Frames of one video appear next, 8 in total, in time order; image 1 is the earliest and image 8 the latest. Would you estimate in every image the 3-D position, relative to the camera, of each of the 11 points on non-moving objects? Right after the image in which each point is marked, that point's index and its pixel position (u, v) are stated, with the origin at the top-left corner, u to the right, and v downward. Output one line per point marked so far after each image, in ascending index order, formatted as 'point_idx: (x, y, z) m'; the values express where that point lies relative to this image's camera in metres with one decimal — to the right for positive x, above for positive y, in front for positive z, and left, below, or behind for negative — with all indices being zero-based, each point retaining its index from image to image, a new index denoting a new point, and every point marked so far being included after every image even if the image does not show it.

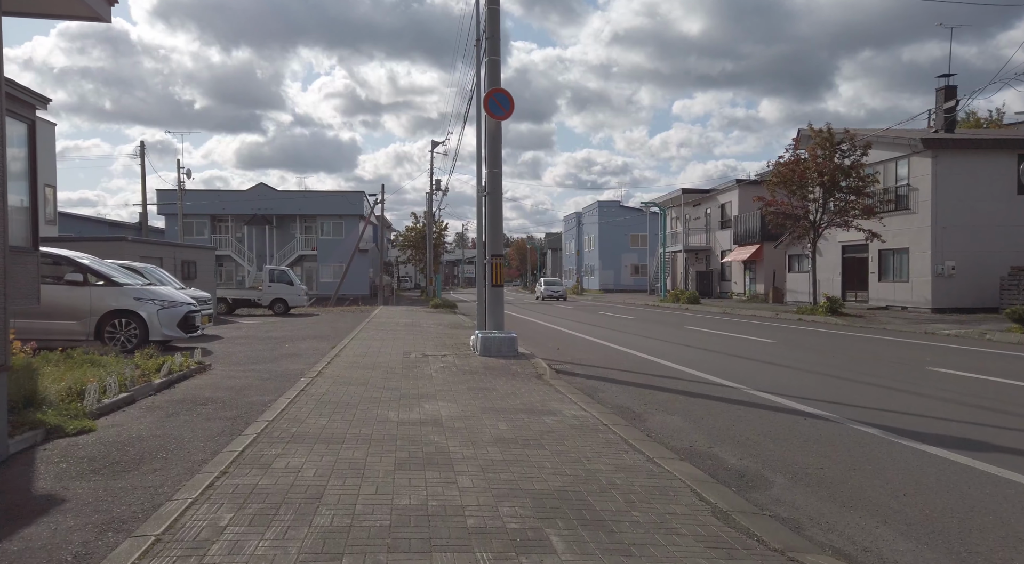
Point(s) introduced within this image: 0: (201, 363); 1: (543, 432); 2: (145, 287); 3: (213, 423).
0: (-4.6, -1.2, +11.0) m
1: (+0.3, -1.5, +7.3) m
2: (-7.0, -0.1, +14.0) m
3: (-2.9, -1.4, +7.0) m
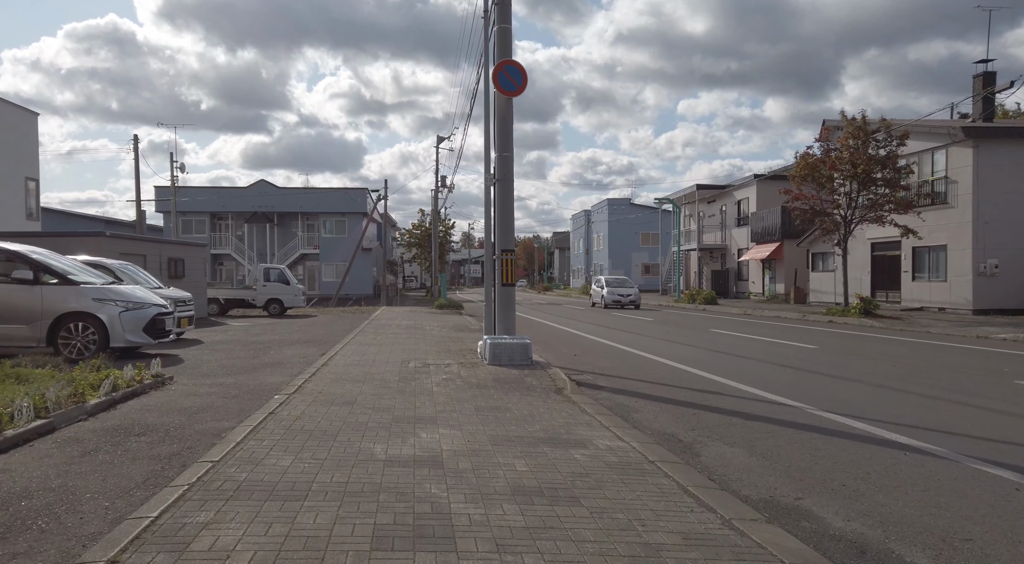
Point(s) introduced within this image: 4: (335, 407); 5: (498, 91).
0: (-4.4, -1.2, +9.3) m
1: (+0.5, -1.5, +5.6) m
2: (-6.8, -0.1, +12.3) m
3: (-2.7, -1.3, +5.3) m
4: (-1.9, -1.4, +8.0) m
5: (-0.2, +3.4, +12.9) m
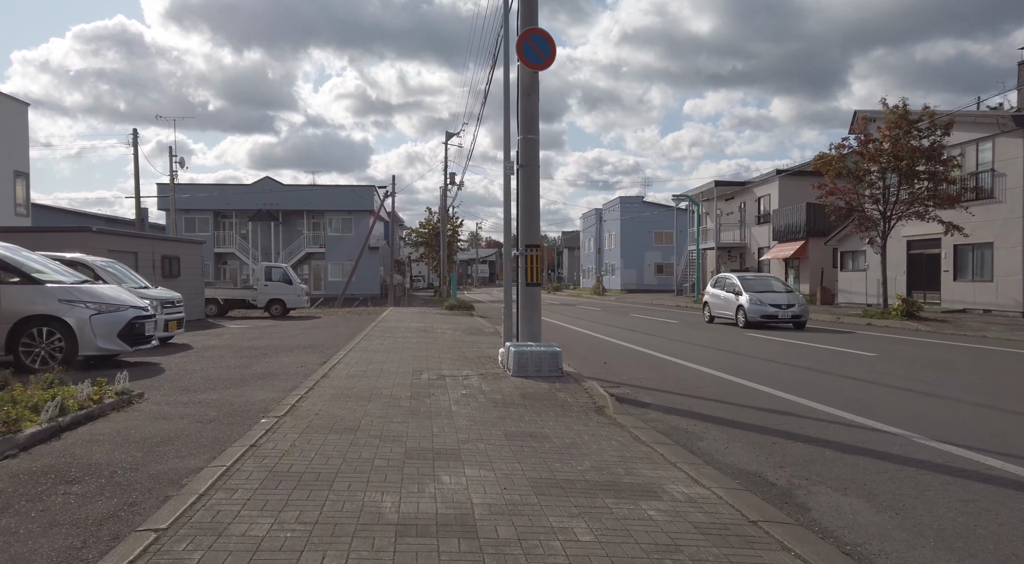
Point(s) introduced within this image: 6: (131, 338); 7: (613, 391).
0: (-4.1, -1.2, +7.8) m
1: (+0.8, -1.5, +4.0) m
2: (-6.4, -0.1, +10.8) m
3: (-2.4, -1.3, +3.8) m
4: (-1.6, -1.3, +6.4) m
5: (+0.2, +3.4, +11.4) m
6: (-5.7, -0.8, +11.0) m
7: (+1.4, -1.5, +9.8) m
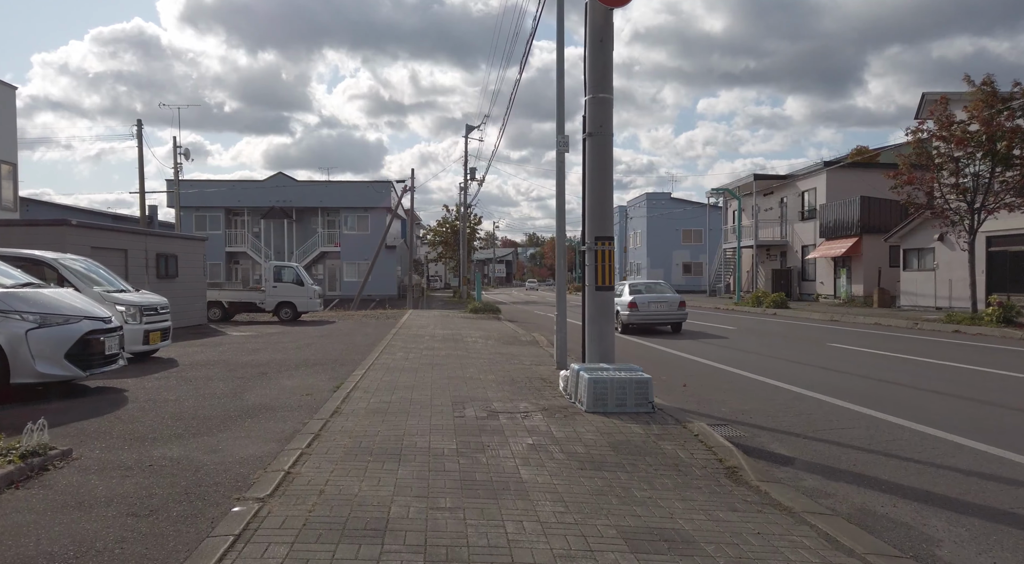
0: (-3.3, -1.2, +5.2) m
1: (+1.5, -1.5, +1.4) m
2: (-5.6, -0.1, +8.3) m
3: (-1.7, -1.4, +1.2) m
4: (-0.9, -1.4, +3.8) m
5: (+0.9, +3.3, +8.7) m
6: (-4.9, -0.9, +8.5) m
7: (+2.1, -1.5, +7.2) m
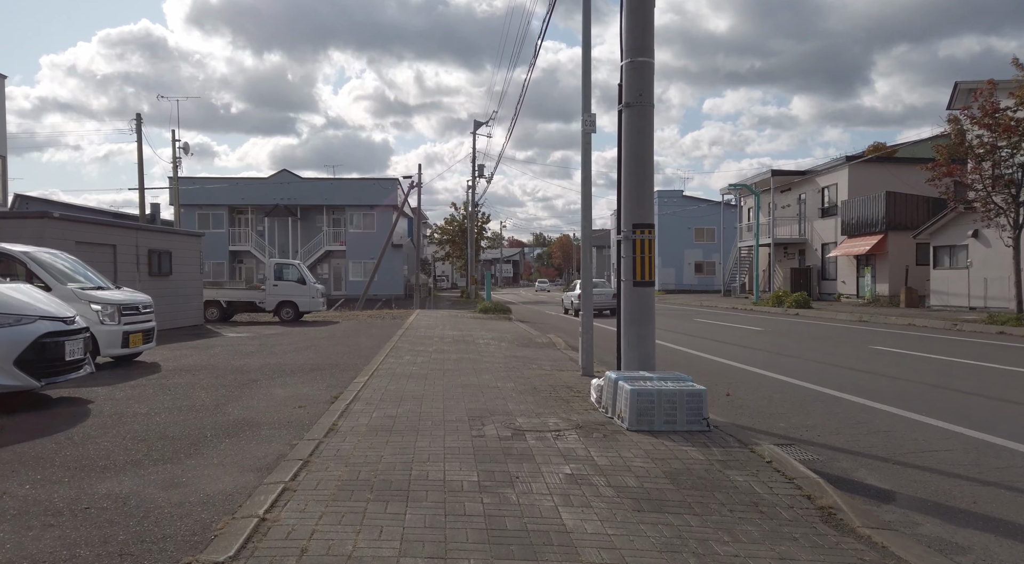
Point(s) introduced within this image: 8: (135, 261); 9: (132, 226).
0: (-3.1, -1.2, +4.0) m
1: (+1.7, -1.4, +0.2) m
2: (-5.3, 0.0, +7.1) m
3: (-1.5, -1.3, 0.0) m
4: (-0.6, -1.3, +2.6) m
5: (+1.2, +3.4, +7.5) m
6: (-4.7, -0.8, +7.3) m
7: (+2.4, -1.5, +5.9) m
8: (-9.5, +0.5, +18.5) m
9: (-9.5, +1.4, +18.3) m
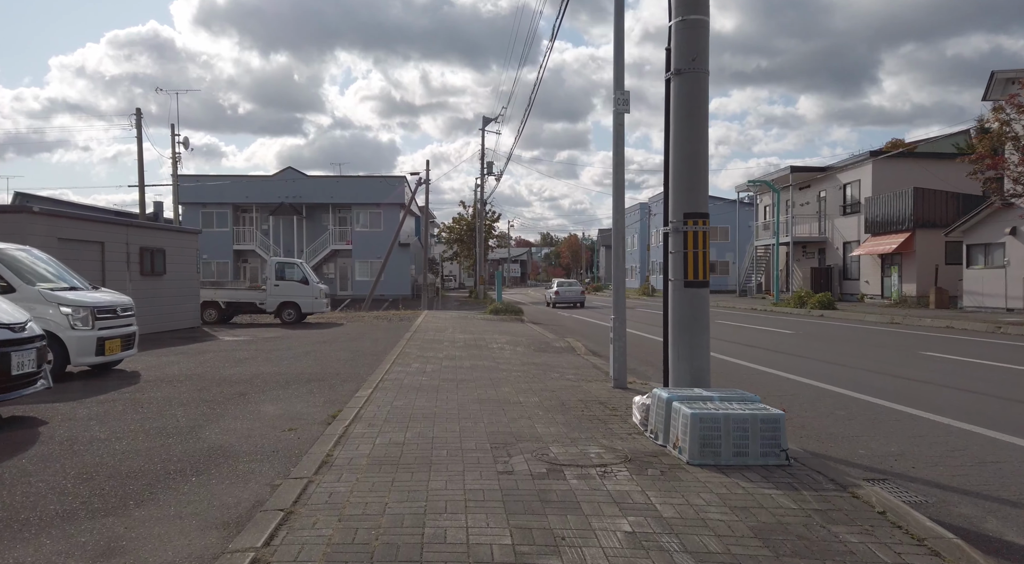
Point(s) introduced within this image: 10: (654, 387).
0: (-2.9, -1.2, +2.8) m
1: (+1.9, -1.4, -1.1) m
2: (-5.1, 0.0, +6.0) m
3: (-1.4, -1.3, -1.2) m
4: (-0.4, -1.3, +1.4) m
5: (+1.5, +3.4, +6.3) m
6: (-4.4, -0.8, +6.1) m
7: (+2.6, -1.5, +4.7) m
8: (-9.1, +0.5, +17.4) m
9: (-9.1, +1.4, +17.2) m
10: (+1.8, -1.4, +9.4) m
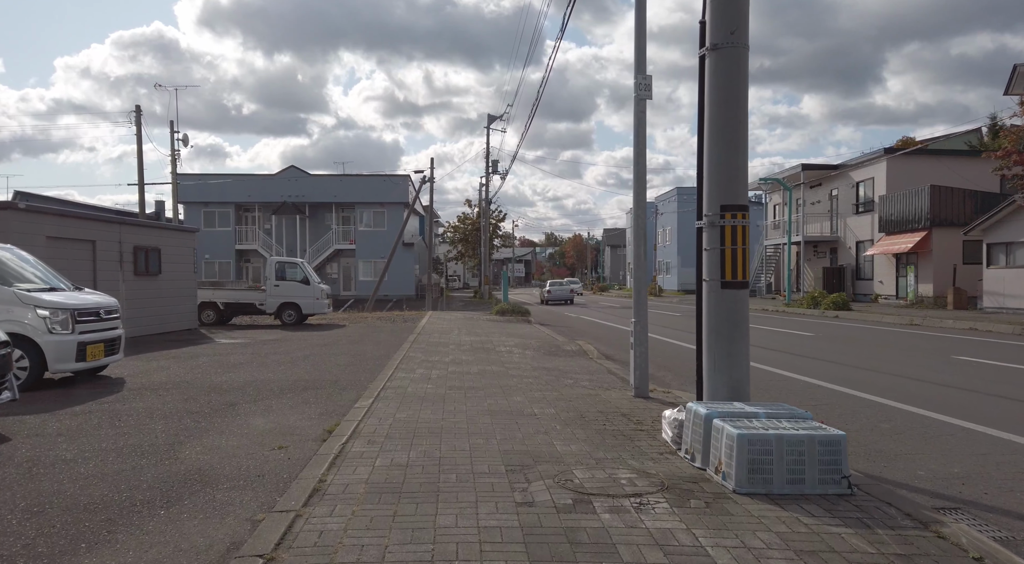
0: (-2.8, -1.2, +2.2) m
1: (+1.9, -1.4, -1.8) m
2: (-4.9, -0.1, +5.3) m
3: (-1.3, -1.3, -1.9) m
4: (-0.3, -1.3, +0.7) m
5: (+1.6, +3.4, +5.6) m
6: (-4.3, -0.8, +5.5) m
7: (+2.7, -1.5, +4.0) m
8: (-8.9, +0.5, +16.7) m
9: (-8.9, +1.4, +16.5) m
10: (+2.0, -1.4, +8.7) m
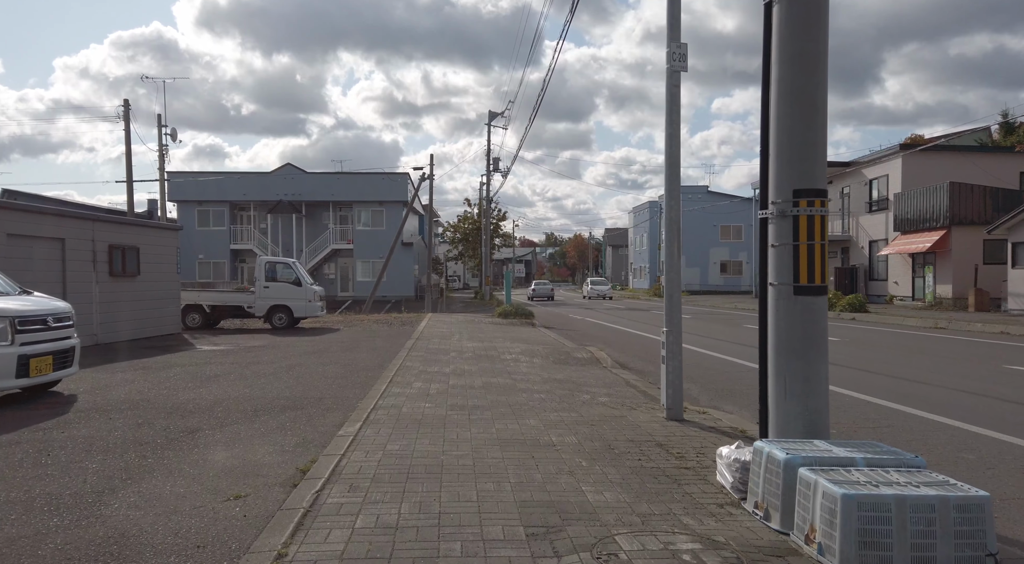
0: (-2.7, -1.2, +0.9) m
1: (+2.1, -1.5, -3.0) m
2: (-4.8, -0.1, +4.1) m
3: (-1.1, -1.3, -3.1) m
4: (-0.2, -1.4, -0.5) m
5: (+1.7, +3.4, +4.4) m
6: (-4.2, -0.9, +4.2) m
7: (+2.9, -1.5, +2.8) m
8: (-8.8, +0.5, +15.5) m
9: (-8.8, +1.3, +15.3) m
10: (+2.1, -1.4, +7.5) m
